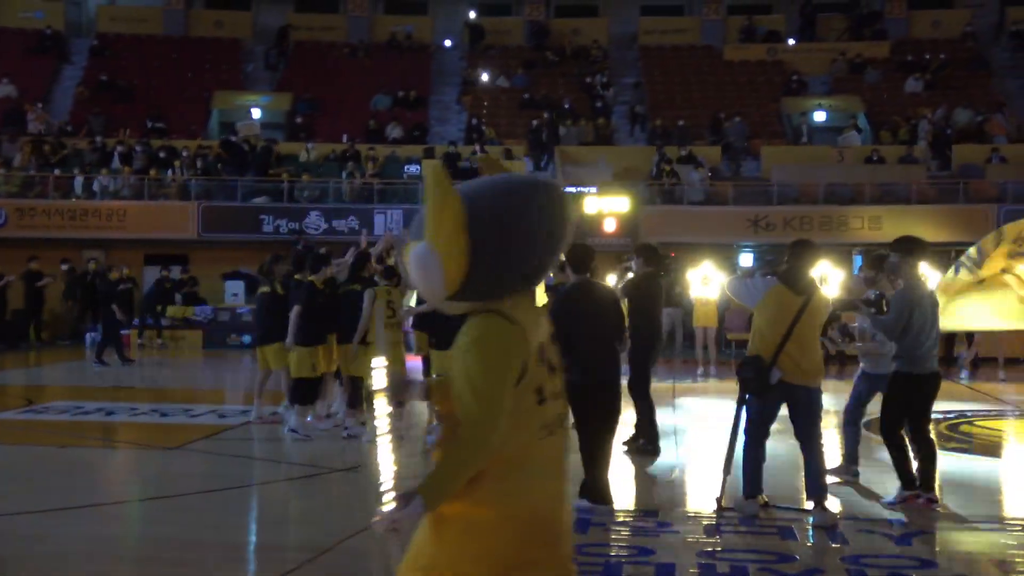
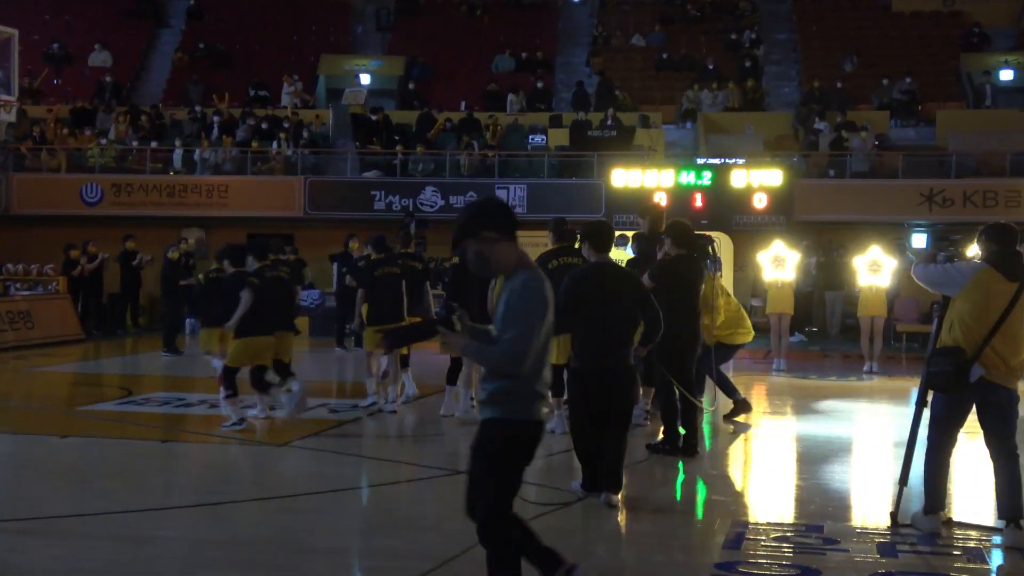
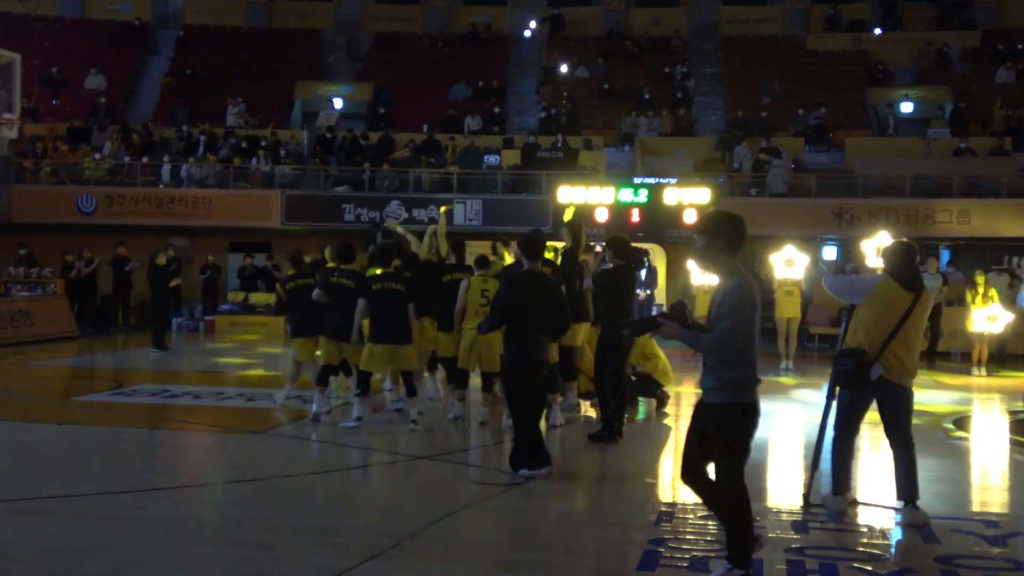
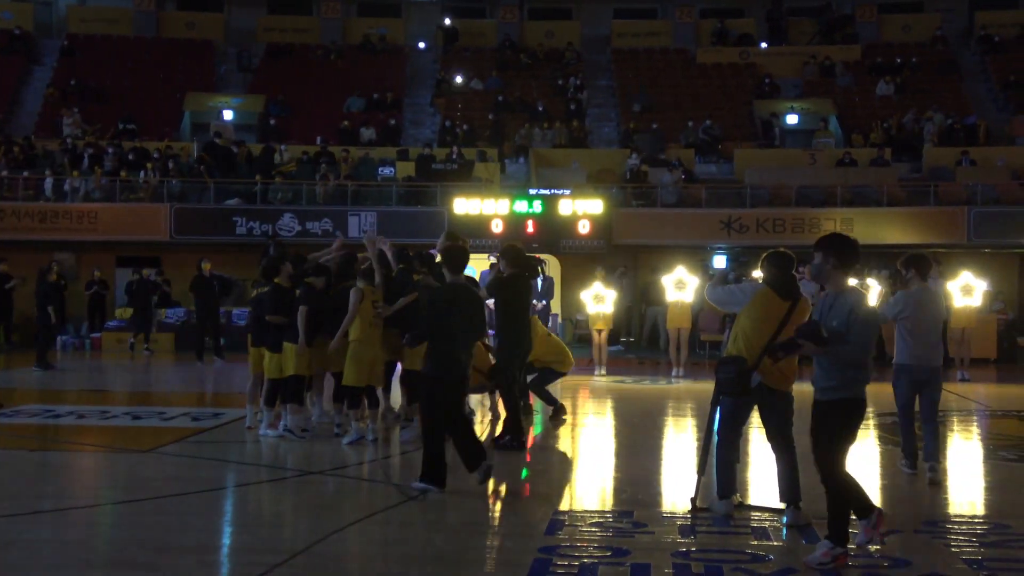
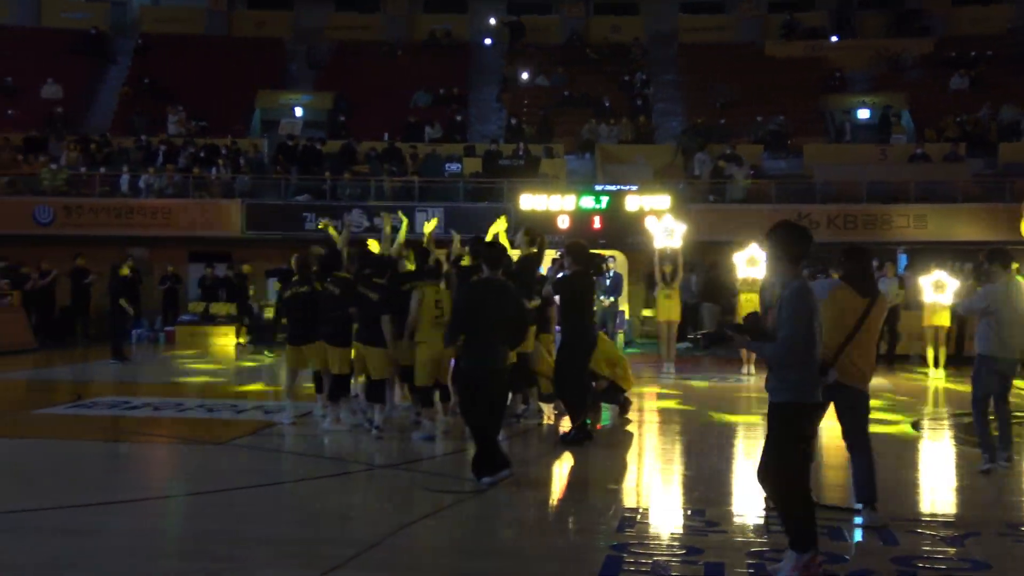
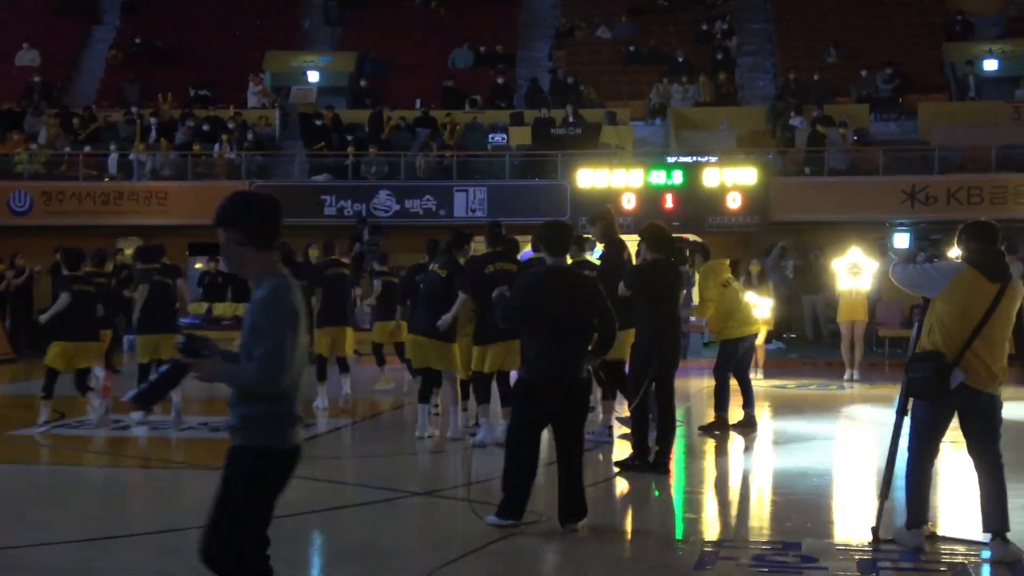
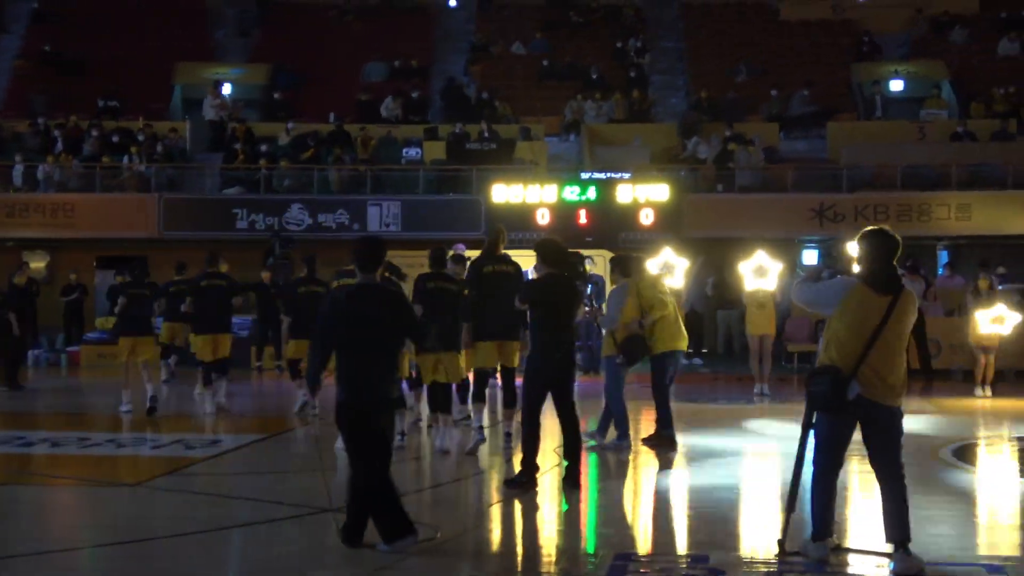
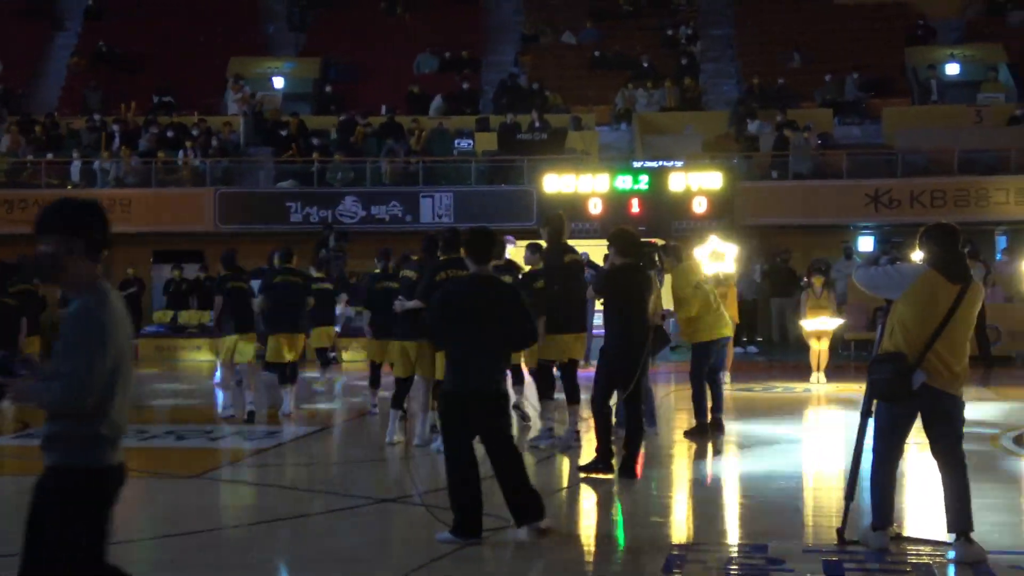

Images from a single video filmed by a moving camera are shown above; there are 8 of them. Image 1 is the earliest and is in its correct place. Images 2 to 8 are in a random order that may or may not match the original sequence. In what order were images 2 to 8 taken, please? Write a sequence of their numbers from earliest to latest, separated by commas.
4, 5, 3, 2, 6, 8, 7
